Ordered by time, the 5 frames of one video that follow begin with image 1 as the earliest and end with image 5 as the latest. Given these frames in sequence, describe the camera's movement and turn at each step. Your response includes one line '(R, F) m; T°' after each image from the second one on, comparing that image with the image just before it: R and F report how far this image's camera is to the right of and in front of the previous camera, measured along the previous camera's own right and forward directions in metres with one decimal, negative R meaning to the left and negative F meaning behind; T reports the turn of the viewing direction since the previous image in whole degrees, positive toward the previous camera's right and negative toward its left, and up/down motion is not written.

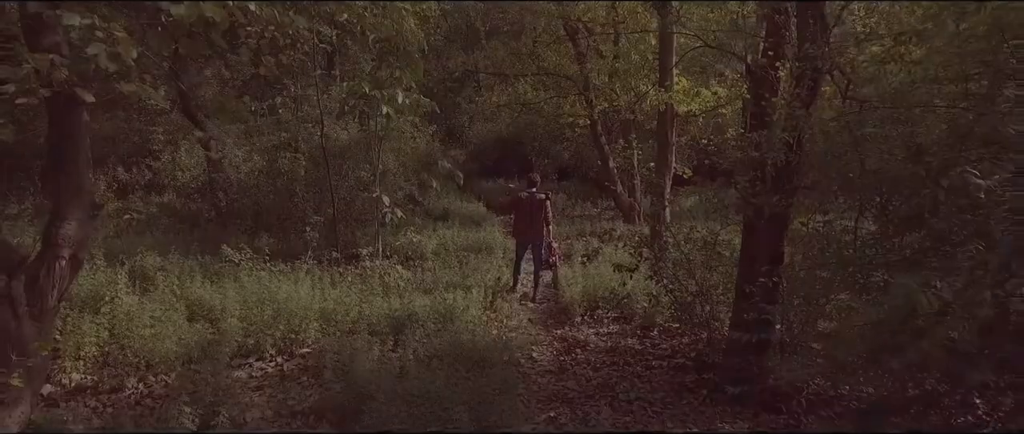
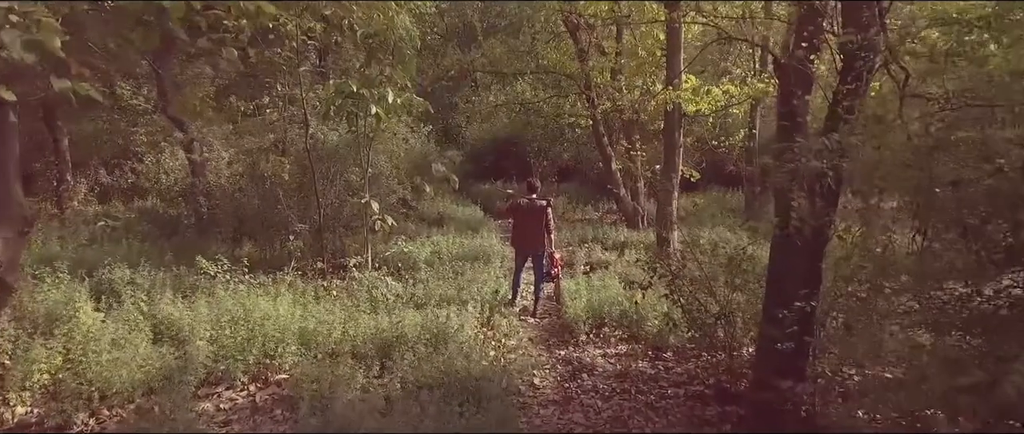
(0.0, +0.7) m; 0°
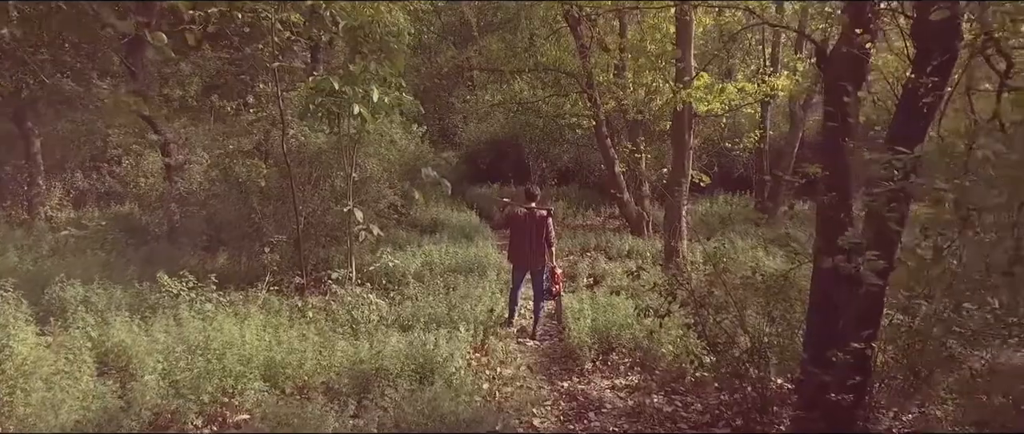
(0.0, +0.8) m; 0°
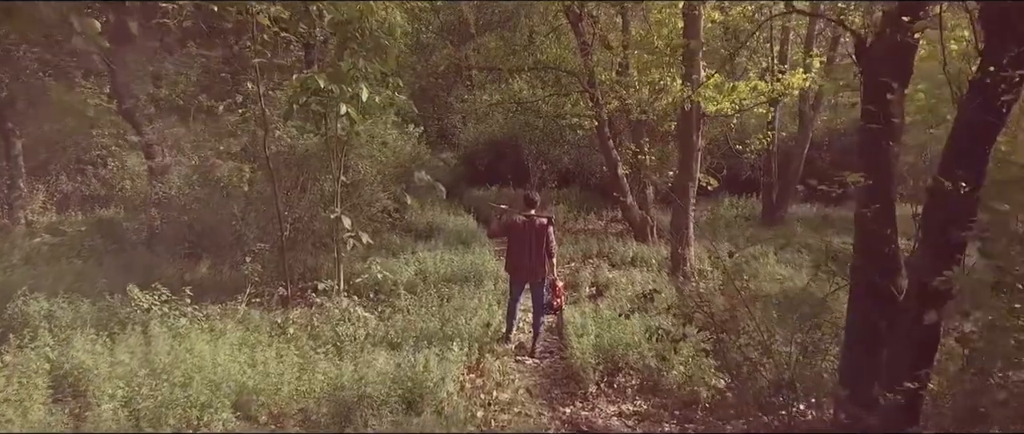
(0.0, +0.5) m; 0°
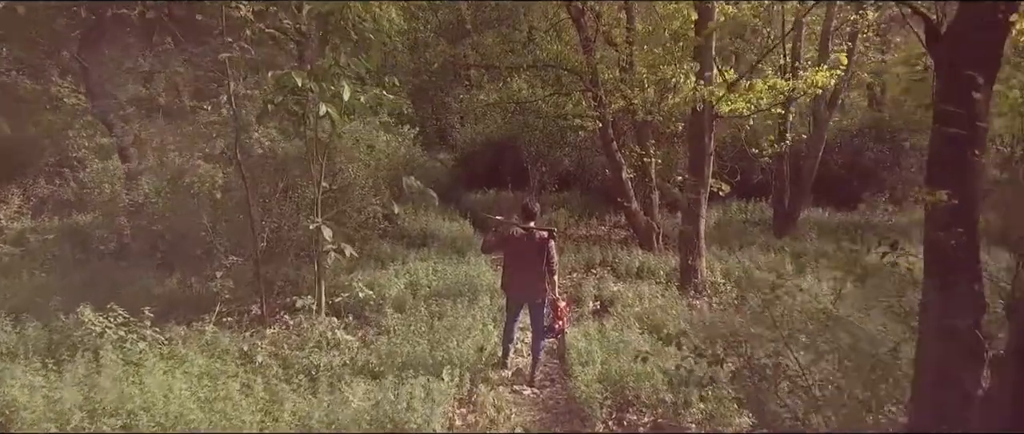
(0.0, +0.7) m; 0°
